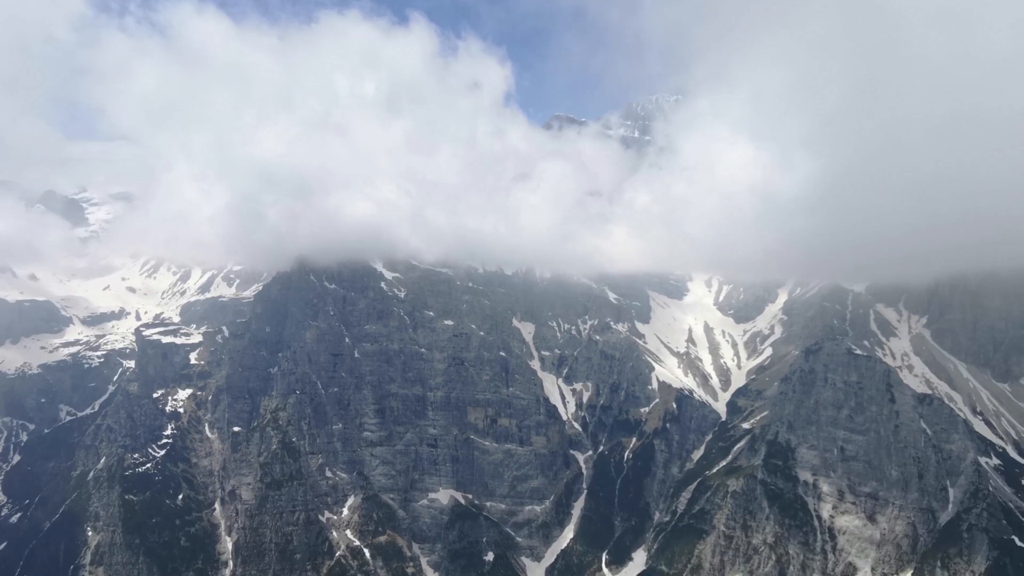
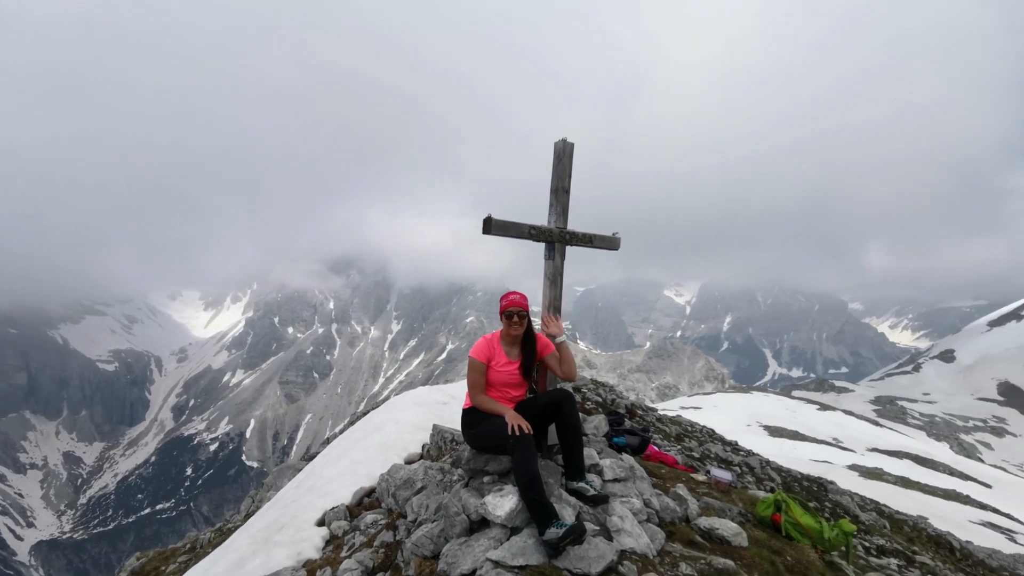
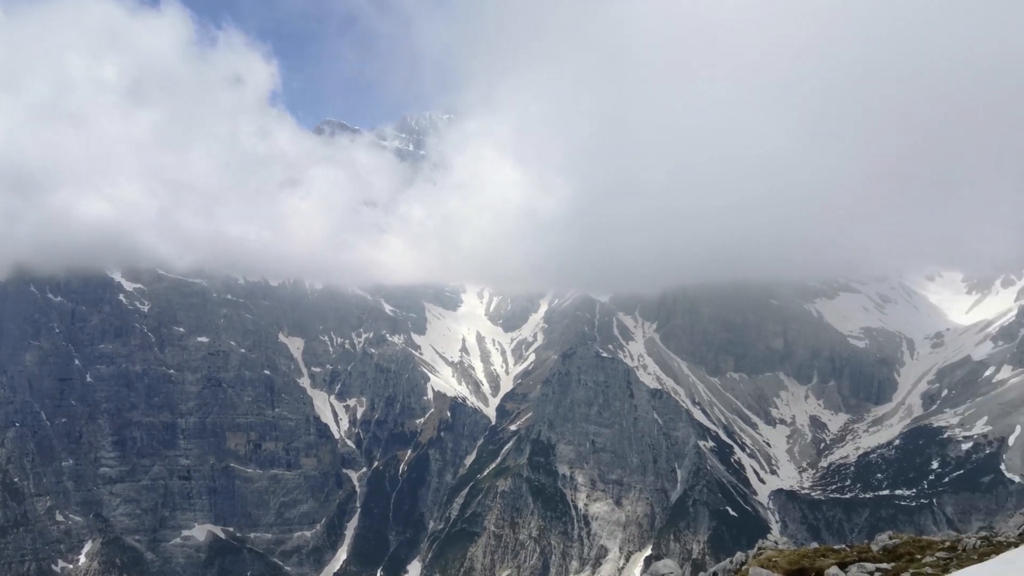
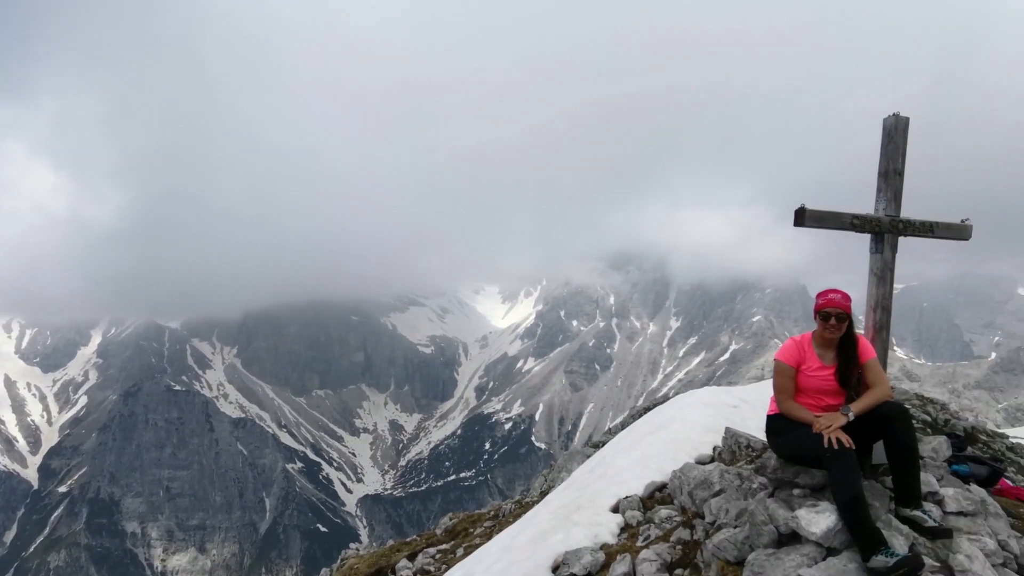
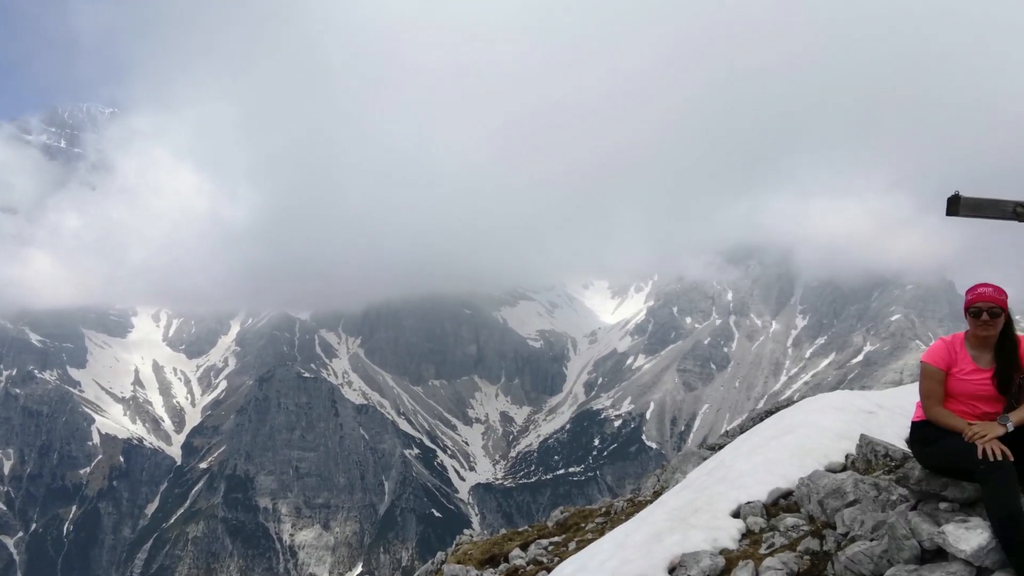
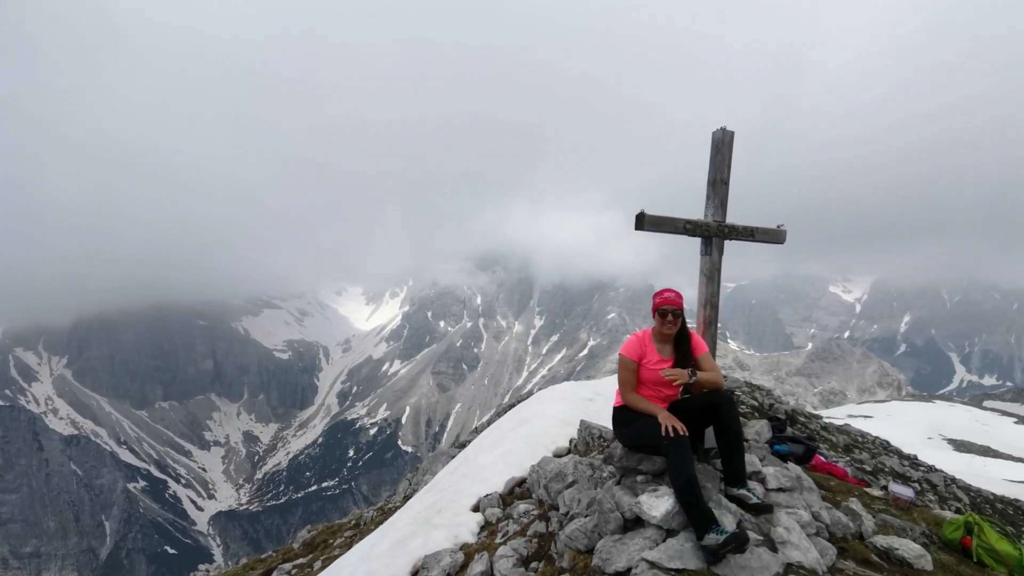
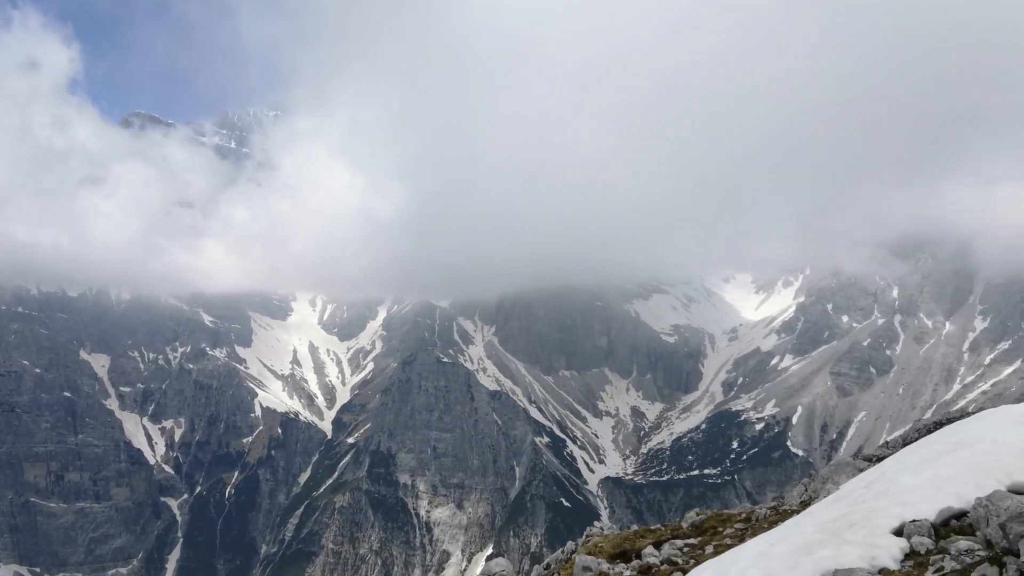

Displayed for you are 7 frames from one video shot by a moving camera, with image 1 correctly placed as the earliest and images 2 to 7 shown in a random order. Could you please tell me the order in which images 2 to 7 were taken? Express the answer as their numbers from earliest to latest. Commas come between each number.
3, 7, 5, 4, 6, 2
